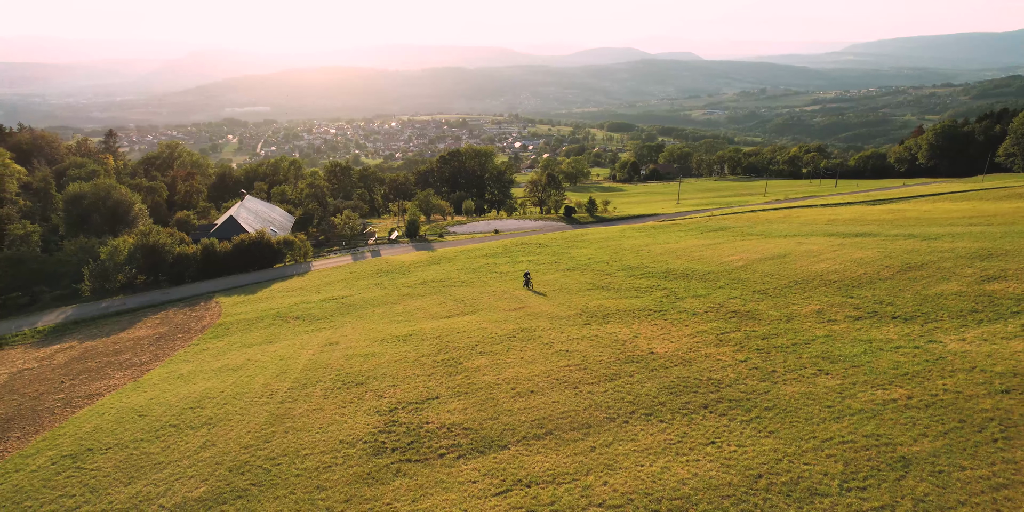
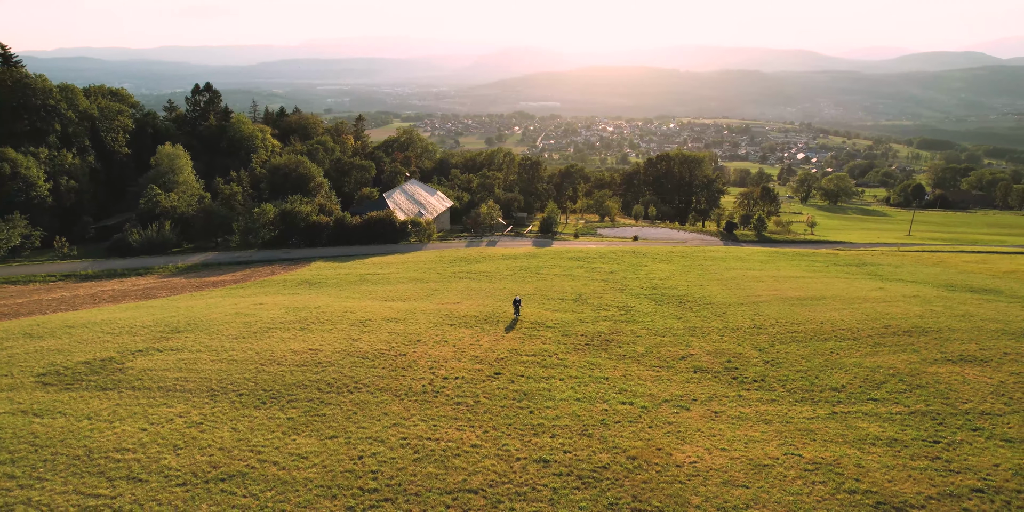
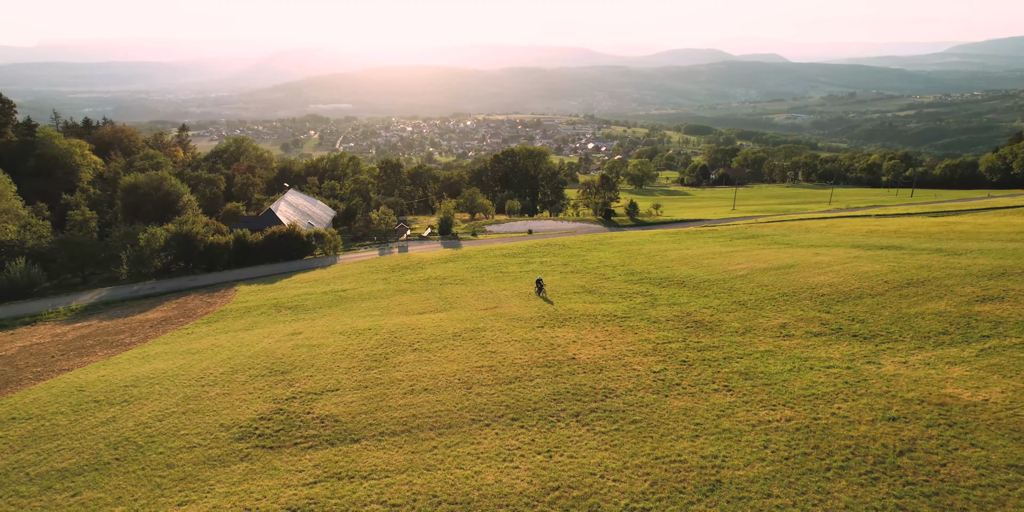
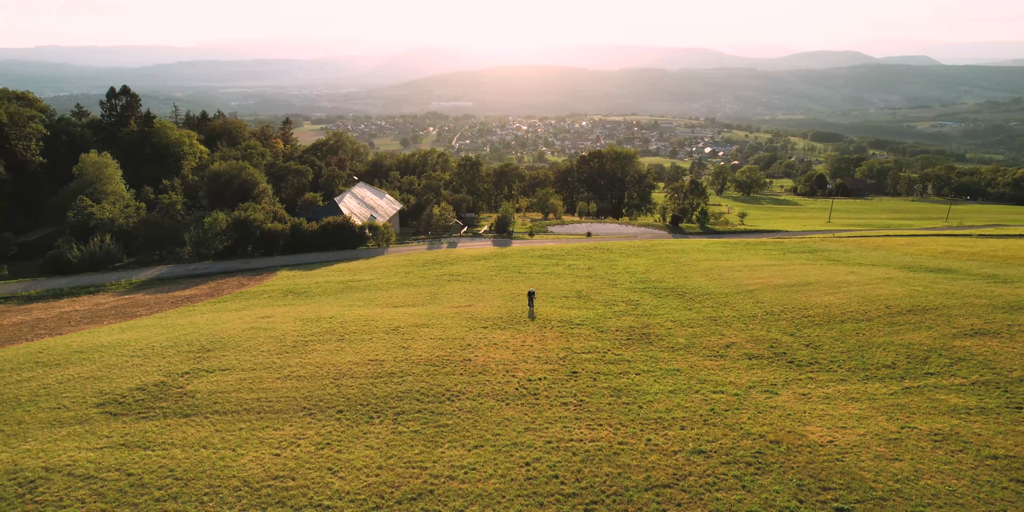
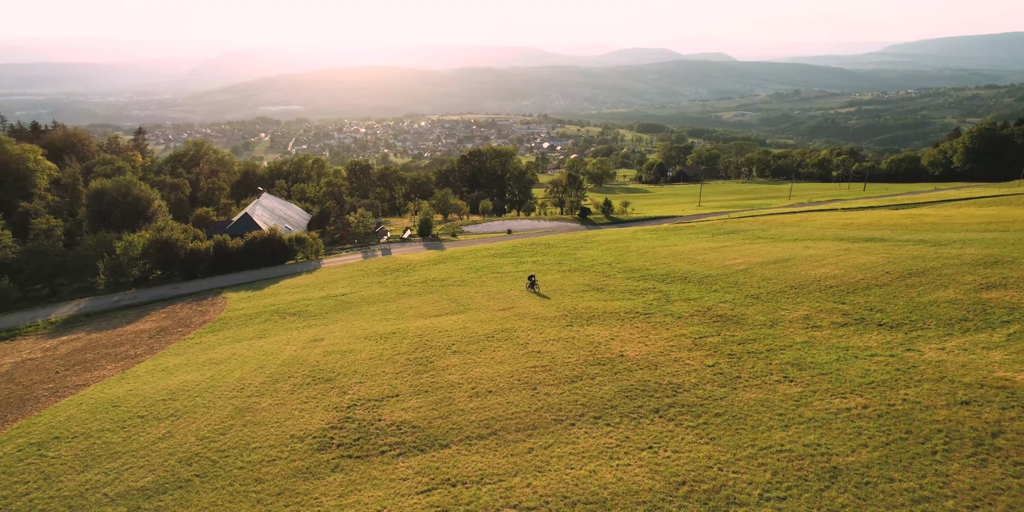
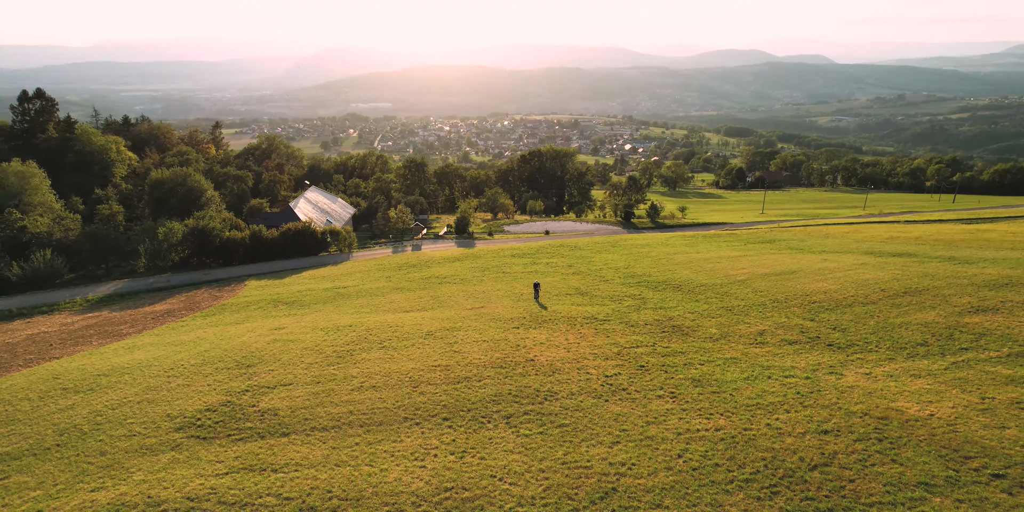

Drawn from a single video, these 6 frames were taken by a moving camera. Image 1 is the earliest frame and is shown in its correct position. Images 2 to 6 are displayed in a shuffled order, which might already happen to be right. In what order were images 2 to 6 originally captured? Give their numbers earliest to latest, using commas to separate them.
5, 3, 6, 4, 2
